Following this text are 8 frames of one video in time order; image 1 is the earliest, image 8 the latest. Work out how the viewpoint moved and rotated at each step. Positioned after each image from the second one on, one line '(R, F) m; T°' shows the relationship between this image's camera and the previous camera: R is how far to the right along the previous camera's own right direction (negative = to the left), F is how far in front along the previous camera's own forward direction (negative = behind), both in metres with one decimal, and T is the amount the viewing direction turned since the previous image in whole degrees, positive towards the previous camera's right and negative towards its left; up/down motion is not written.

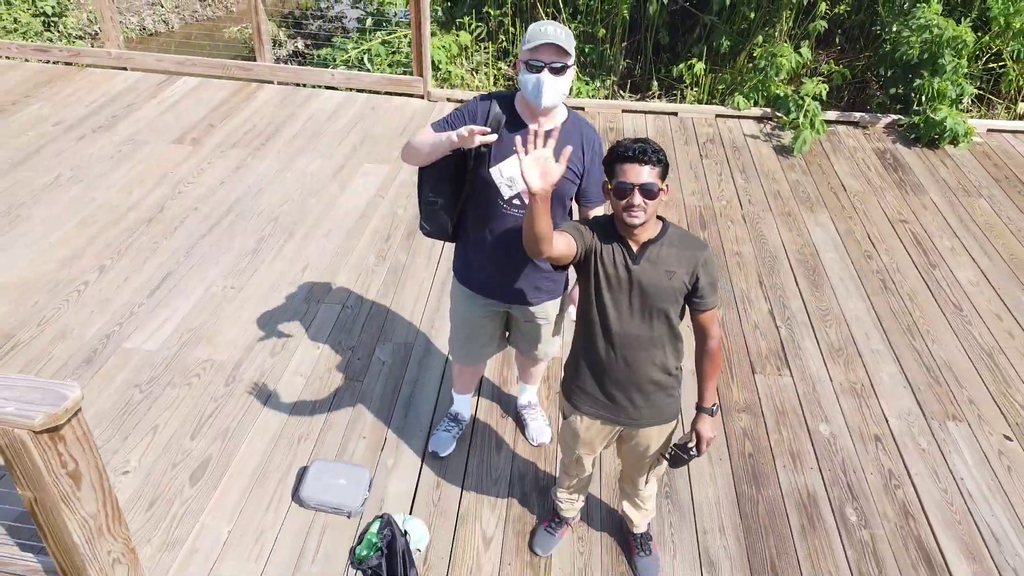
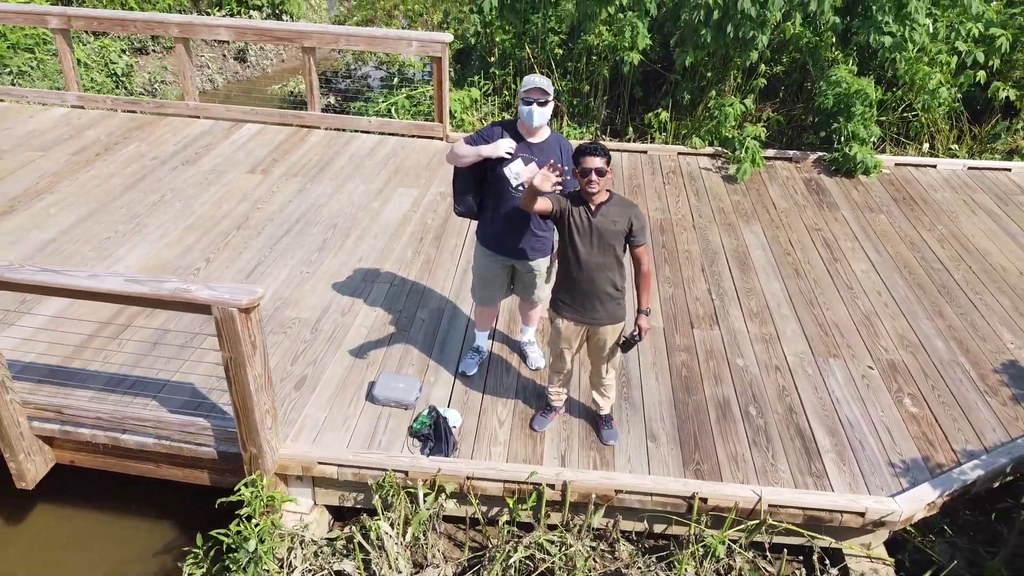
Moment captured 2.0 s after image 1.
(0.0, -0.9) m; 0°
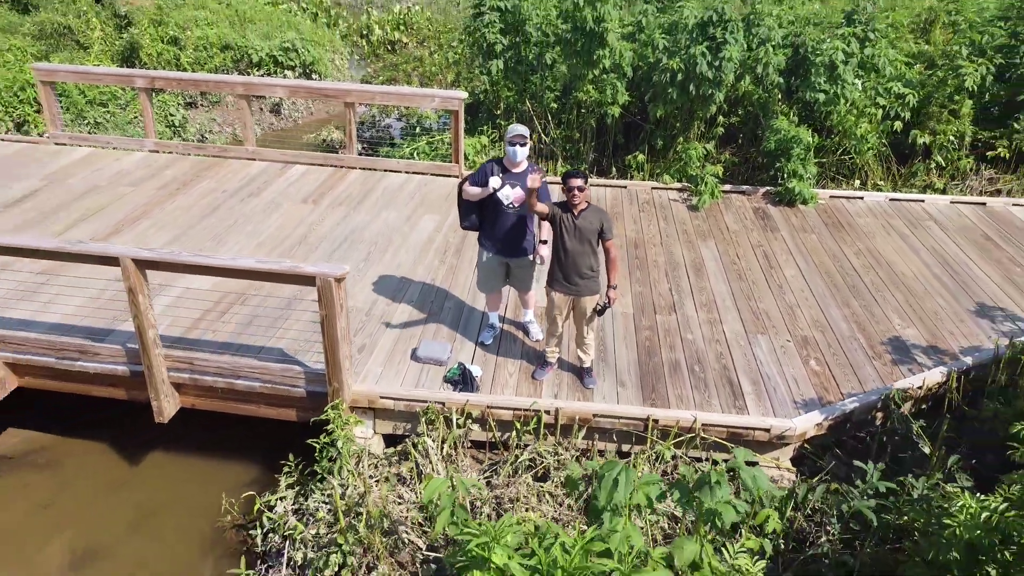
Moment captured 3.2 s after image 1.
(0.0, -1.1) m; 0°
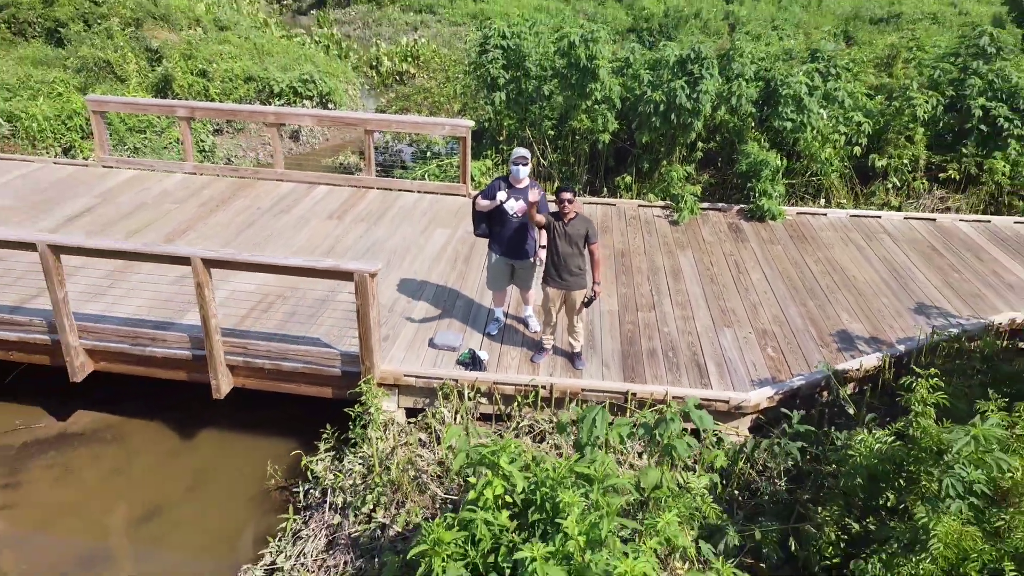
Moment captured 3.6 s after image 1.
(0.0, -0.7) m; 0°
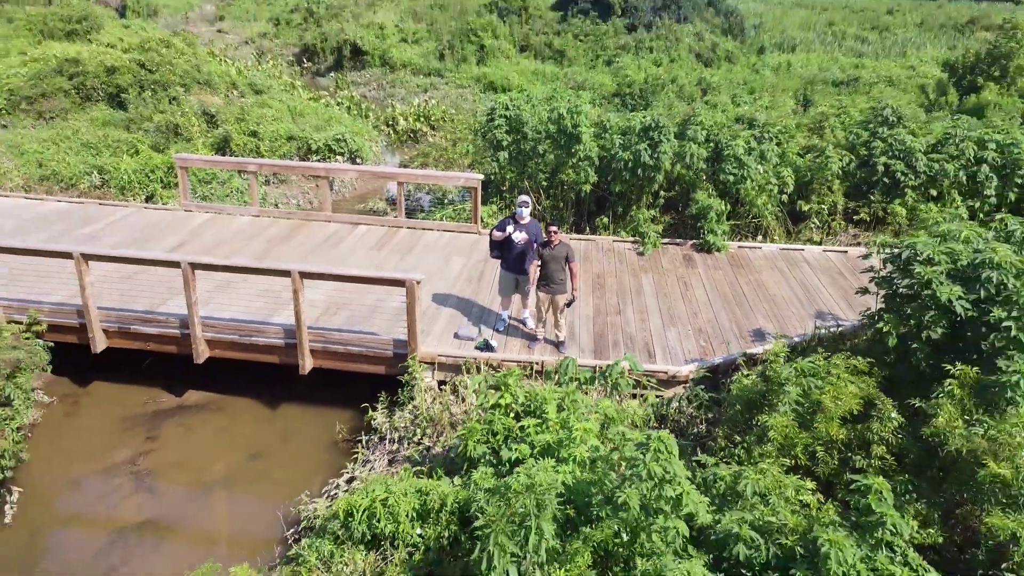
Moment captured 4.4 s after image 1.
(0.0, -1.8) m; 0°
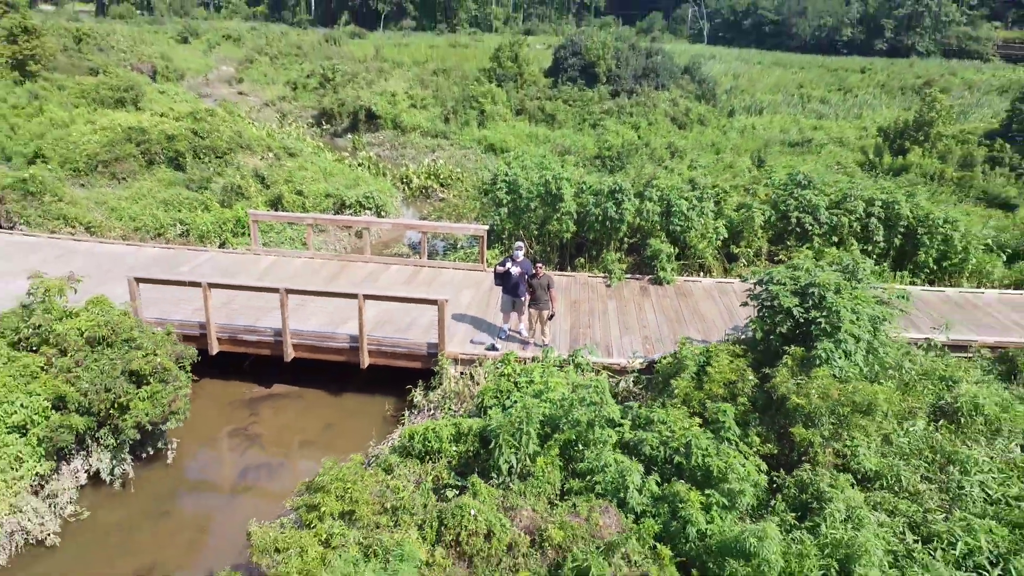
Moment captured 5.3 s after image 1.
(0.0, -2.6) m; 0°
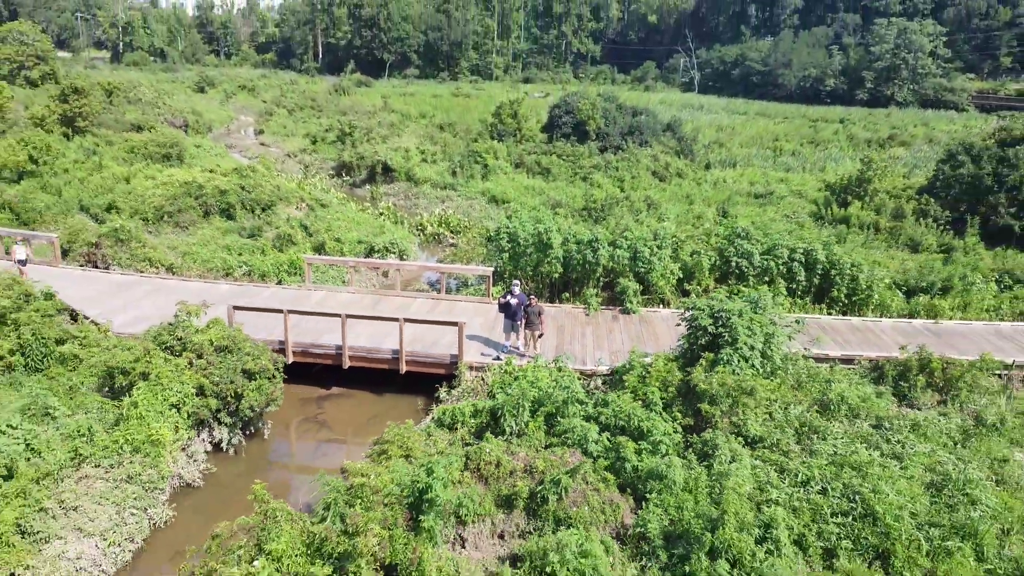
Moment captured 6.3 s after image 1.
(0.0, -3.1) m; 0°
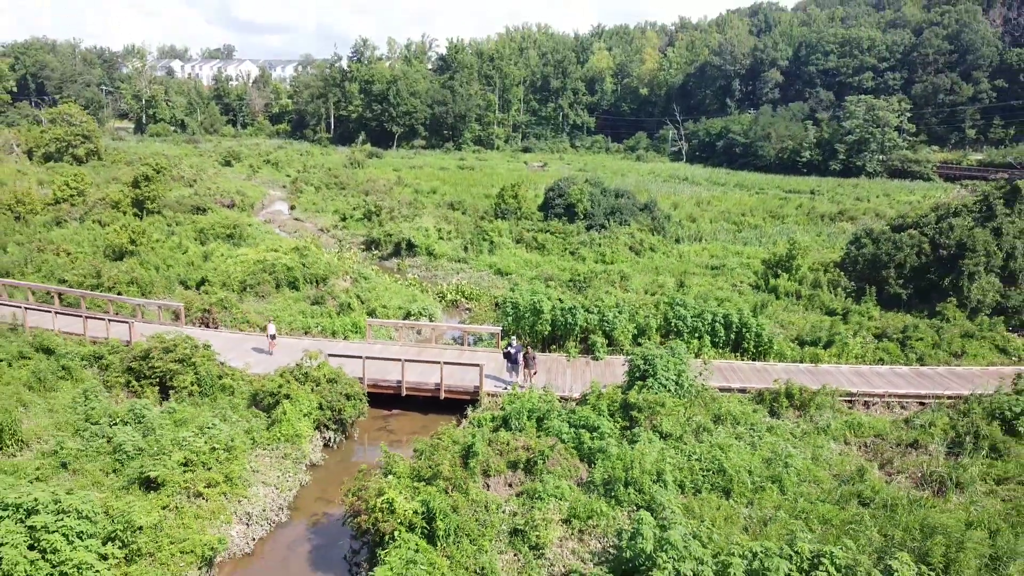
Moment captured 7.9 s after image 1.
(-0.1, -6.0) m; 0°
